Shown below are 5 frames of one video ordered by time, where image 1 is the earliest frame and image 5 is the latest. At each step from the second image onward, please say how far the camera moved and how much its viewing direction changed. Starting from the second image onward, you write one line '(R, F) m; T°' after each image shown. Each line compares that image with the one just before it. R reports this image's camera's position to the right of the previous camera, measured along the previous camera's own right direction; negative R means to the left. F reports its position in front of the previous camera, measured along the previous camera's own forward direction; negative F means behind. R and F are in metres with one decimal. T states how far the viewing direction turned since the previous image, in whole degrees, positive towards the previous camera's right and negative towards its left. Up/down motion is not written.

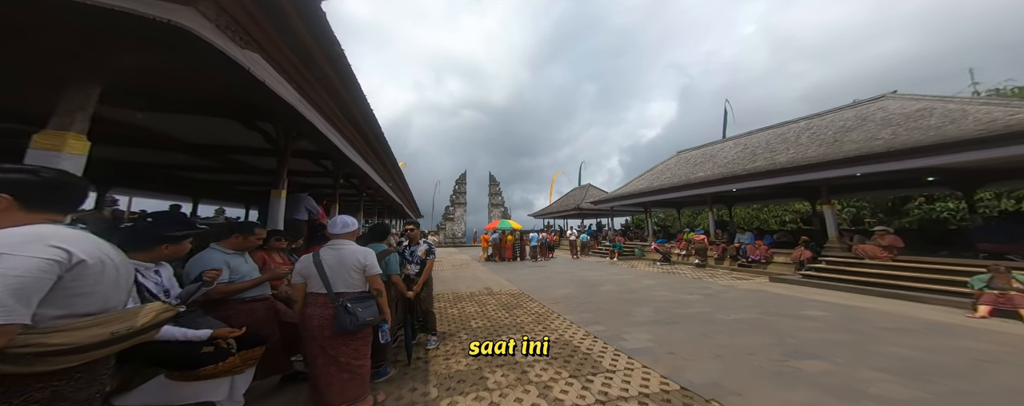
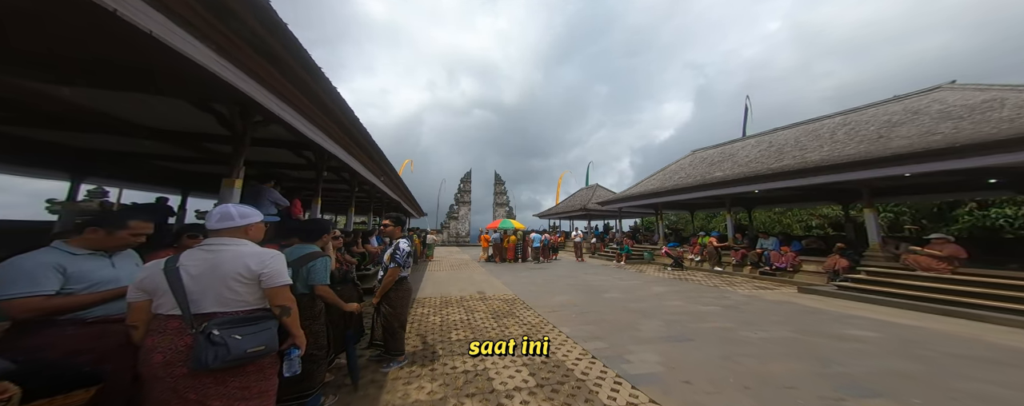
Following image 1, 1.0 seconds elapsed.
(+0.3, +0.6) m; -2°
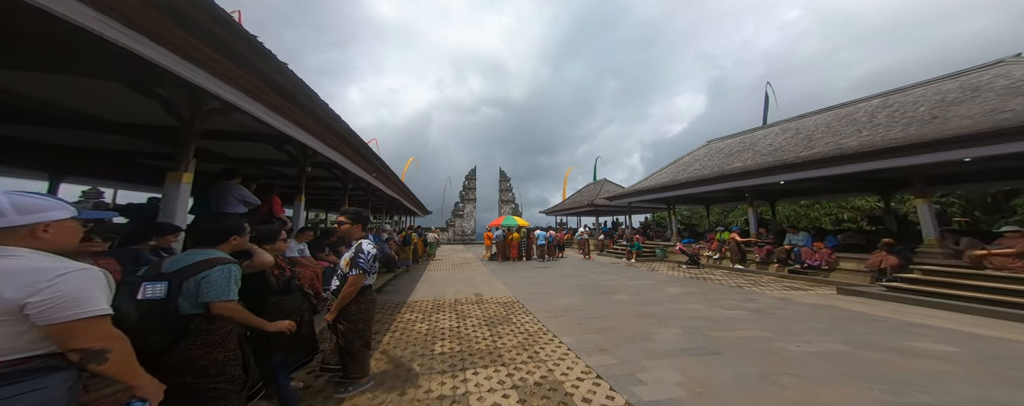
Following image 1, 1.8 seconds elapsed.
(+0.2, +0.6) m; -2°
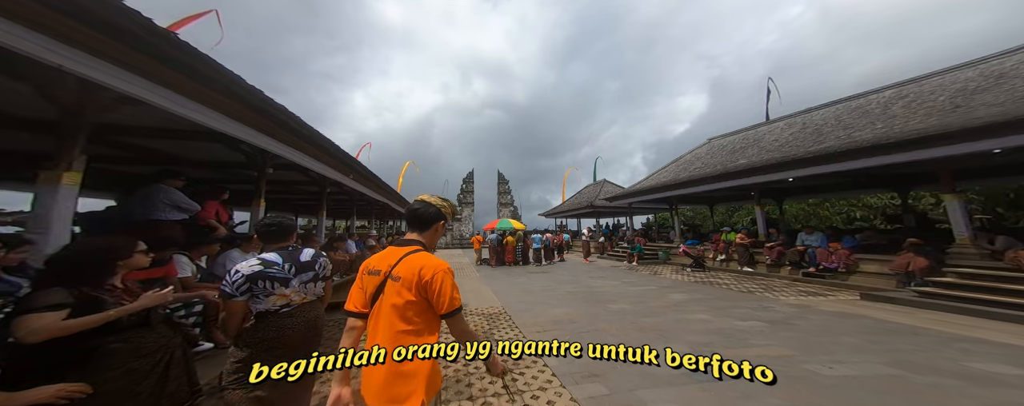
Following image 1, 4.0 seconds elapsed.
(+0.3, +0.5) m; 0°
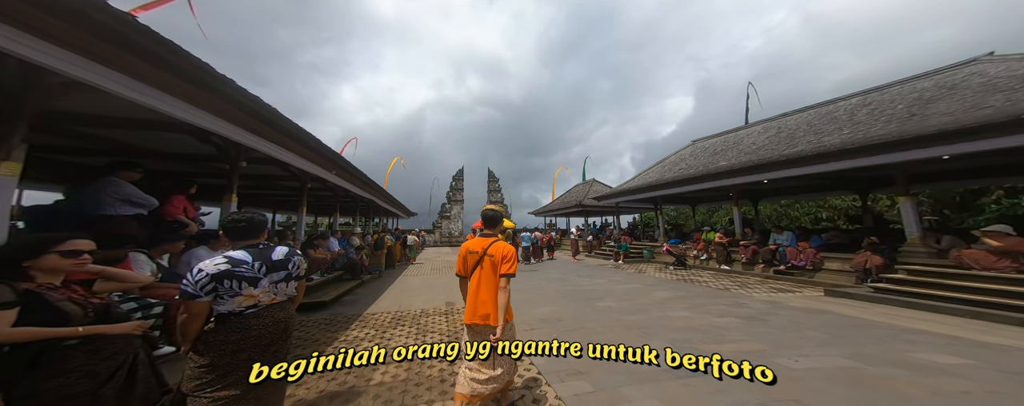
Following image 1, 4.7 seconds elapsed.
(0.0, 0.0) m; +3°
